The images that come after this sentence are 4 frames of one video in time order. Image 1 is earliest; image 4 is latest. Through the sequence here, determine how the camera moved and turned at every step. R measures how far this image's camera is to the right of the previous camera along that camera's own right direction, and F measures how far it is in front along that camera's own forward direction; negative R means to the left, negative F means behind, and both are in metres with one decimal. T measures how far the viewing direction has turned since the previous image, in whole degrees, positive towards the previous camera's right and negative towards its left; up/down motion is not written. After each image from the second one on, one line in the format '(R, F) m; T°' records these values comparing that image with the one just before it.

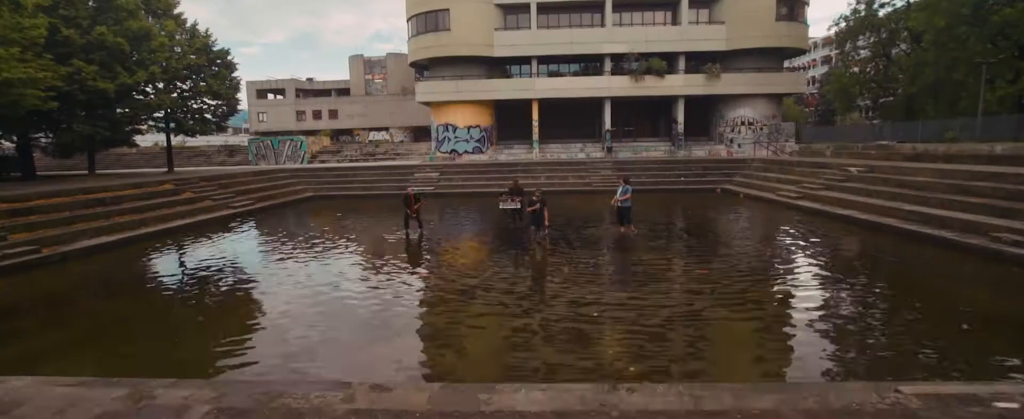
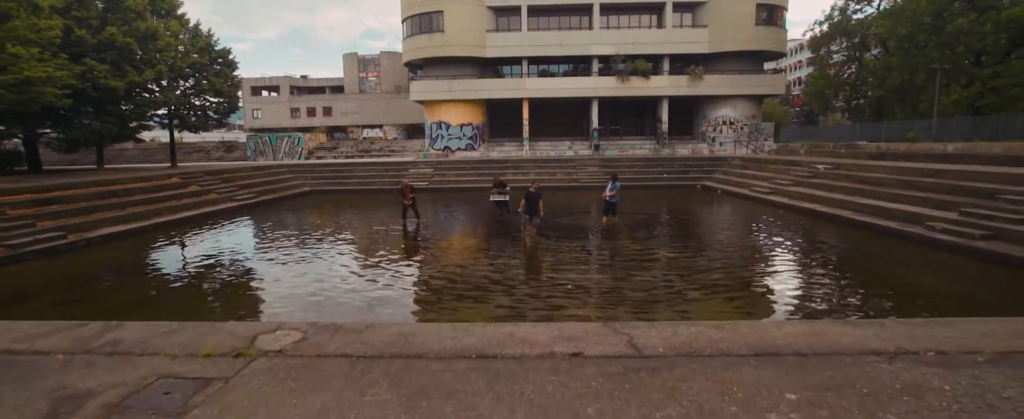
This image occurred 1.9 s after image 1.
(+0.1, -0.9) m; +1°
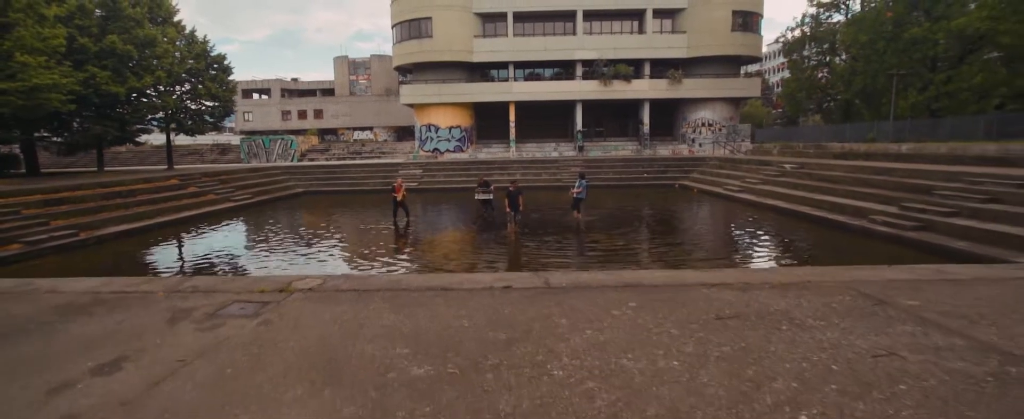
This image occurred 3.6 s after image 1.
(+0.2, -0.8) m; +1°
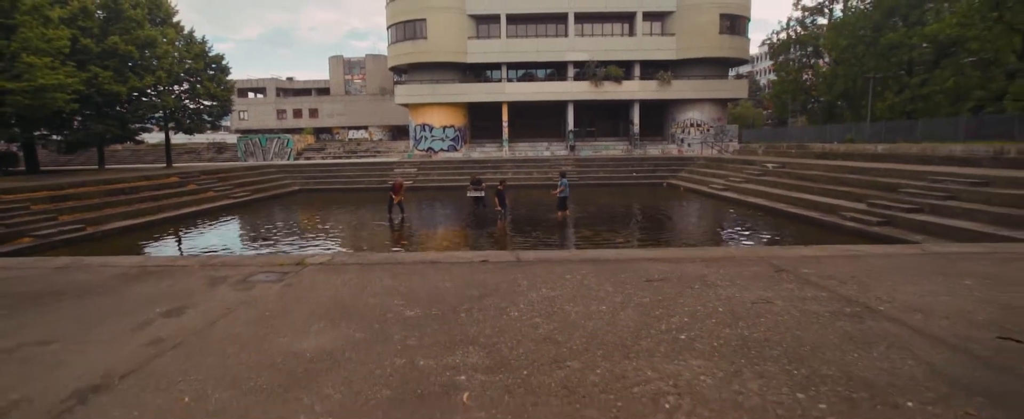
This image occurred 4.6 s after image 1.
(+0.1, -0.5) m; +1°
